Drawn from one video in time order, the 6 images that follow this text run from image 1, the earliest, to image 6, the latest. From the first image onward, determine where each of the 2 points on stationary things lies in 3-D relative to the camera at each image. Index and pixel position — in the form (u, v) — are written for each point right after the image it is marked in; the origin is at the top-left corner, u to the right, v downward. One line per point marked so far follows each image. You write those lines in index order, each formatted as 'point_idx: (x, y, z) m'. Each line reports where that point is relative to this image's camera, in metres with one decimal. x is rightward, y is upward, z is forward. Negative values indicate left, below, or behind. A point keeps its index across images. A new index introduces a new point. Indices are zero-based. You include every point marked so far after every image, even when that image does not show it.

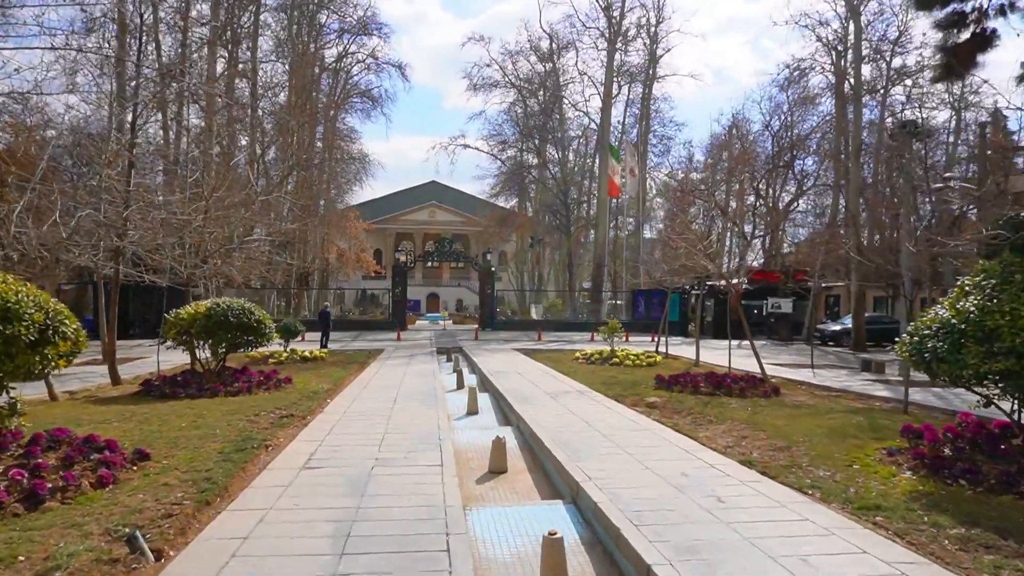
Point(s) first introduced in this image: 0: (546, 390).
0: (+0.5, -1.6, +11.2) m
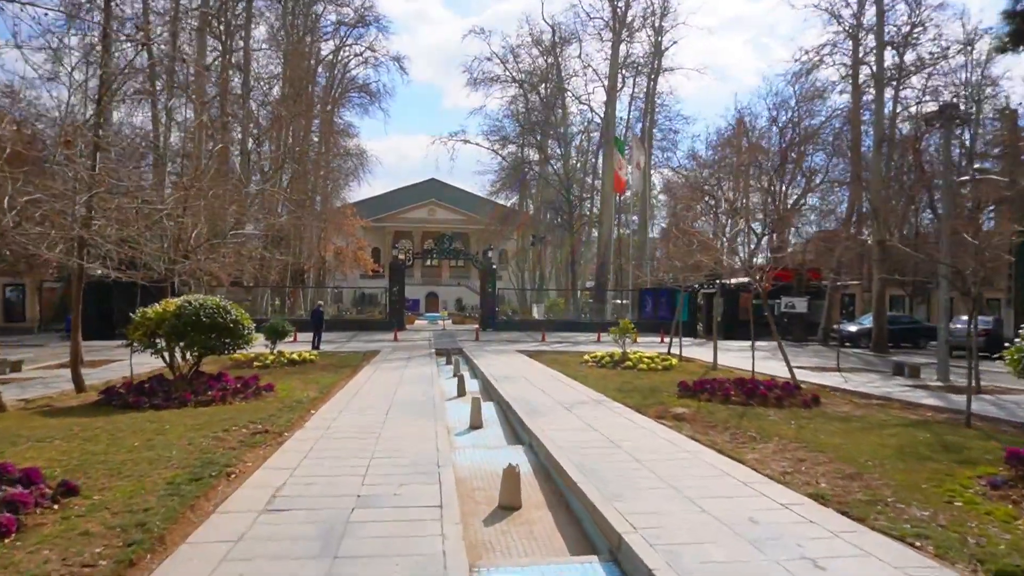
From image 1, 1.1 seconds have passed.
0: (+0.7, -1.6, +9.9) m
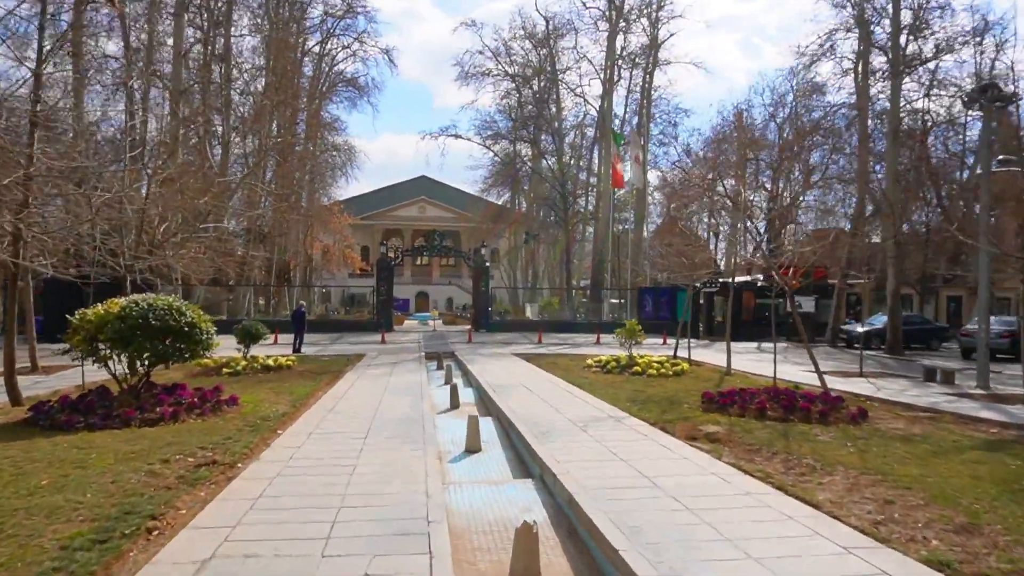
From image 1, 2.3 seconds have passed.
0: (+0.7, -1.6, +8.5) m
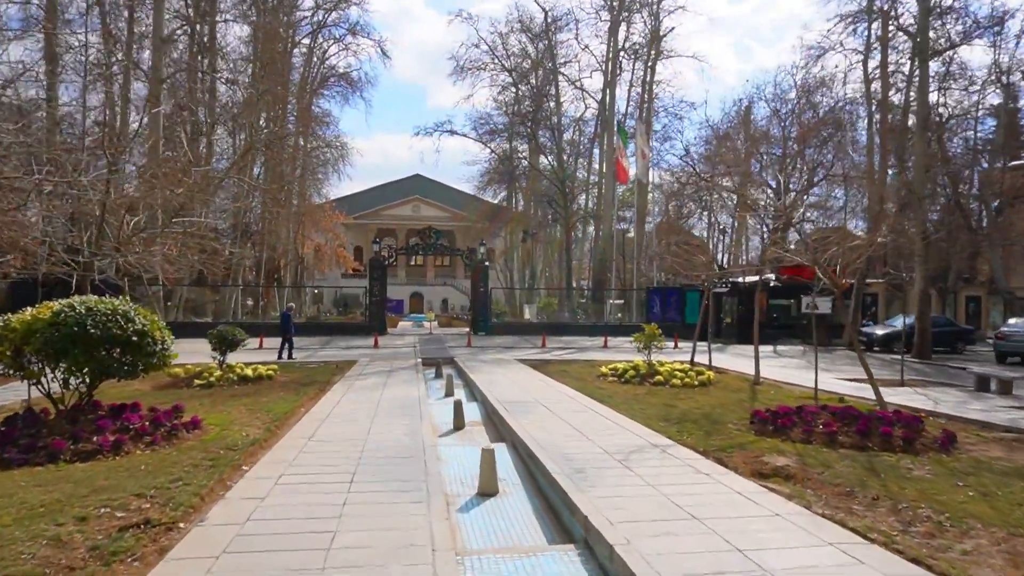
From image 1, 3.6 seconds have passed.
0: (+0.9, -1.6, +6.9) m
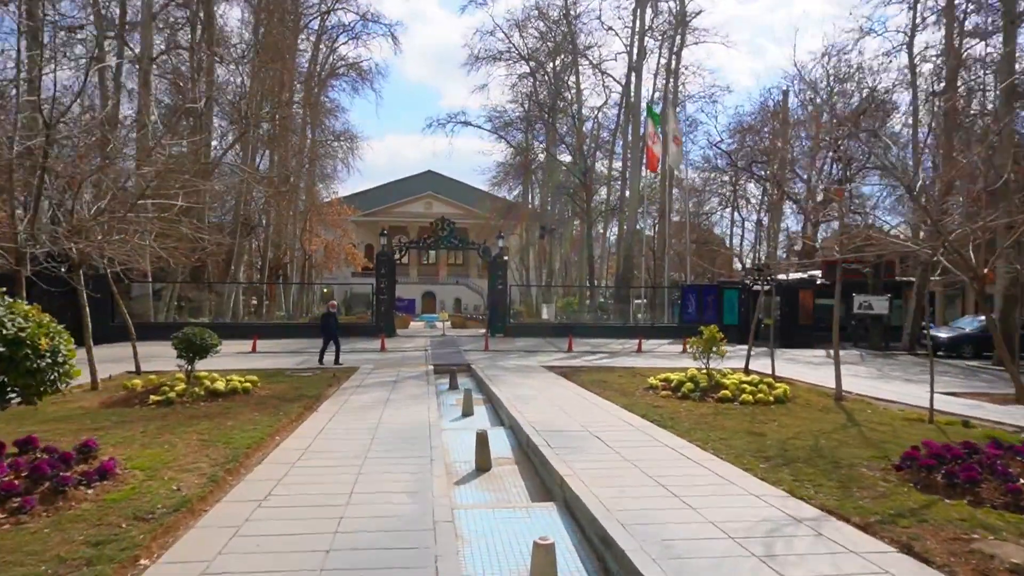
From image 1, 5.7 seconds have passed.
0: (+1.3, -1.5, +4.4) m
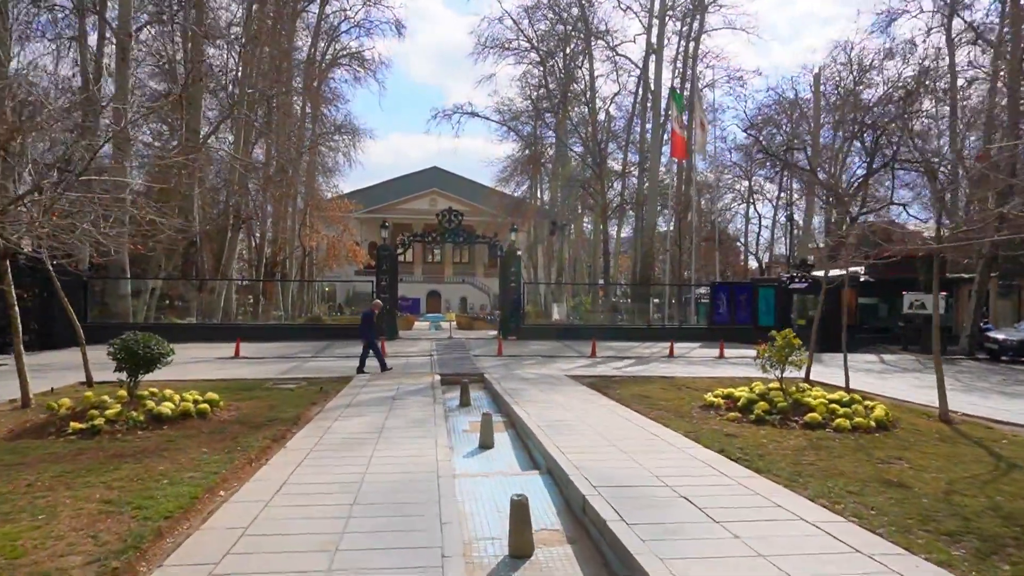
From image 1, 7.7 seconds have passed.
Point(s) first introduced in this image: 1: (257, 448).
0: (+1.6, -1.4, +2.1) m
1: (-2.5, -1.6, +6.9) m
